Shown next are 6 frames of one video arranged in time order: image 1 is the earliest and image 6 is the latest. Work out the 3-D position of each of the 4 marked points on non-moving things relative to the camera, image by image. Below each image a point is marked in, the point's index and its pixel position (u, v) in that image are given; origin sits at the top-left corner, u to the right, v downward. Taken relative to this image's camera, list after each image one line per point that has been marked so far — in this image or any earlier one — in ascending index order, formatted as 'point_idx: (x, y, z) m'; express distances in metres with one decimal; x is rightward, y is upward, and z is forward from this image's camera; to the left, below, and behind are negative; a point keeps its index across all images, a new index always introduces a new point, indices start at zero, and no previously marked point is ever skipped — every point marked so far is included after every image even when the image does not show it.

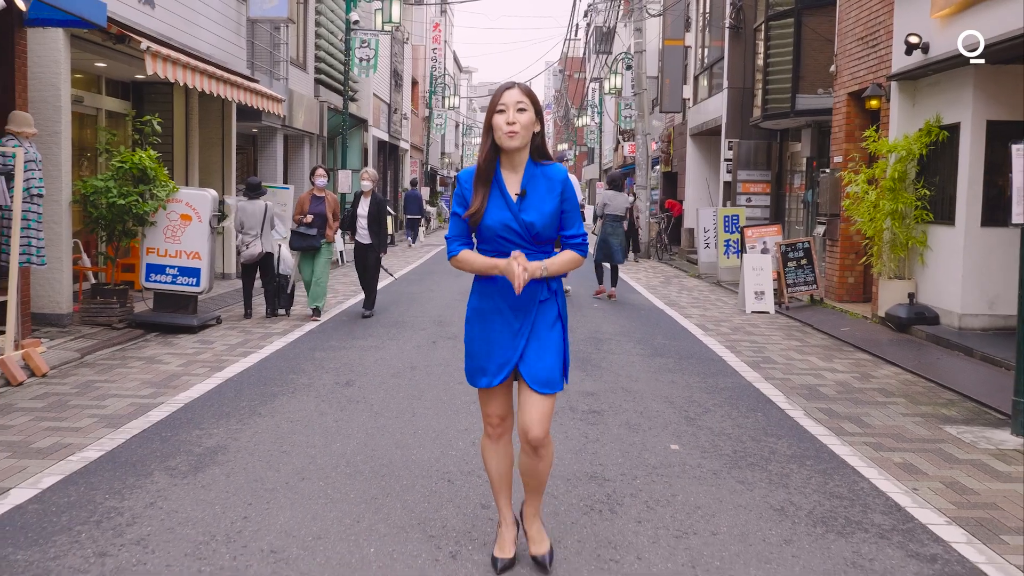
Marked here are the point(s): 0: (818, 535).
0: (+1.5, -1.2, +4.2) m
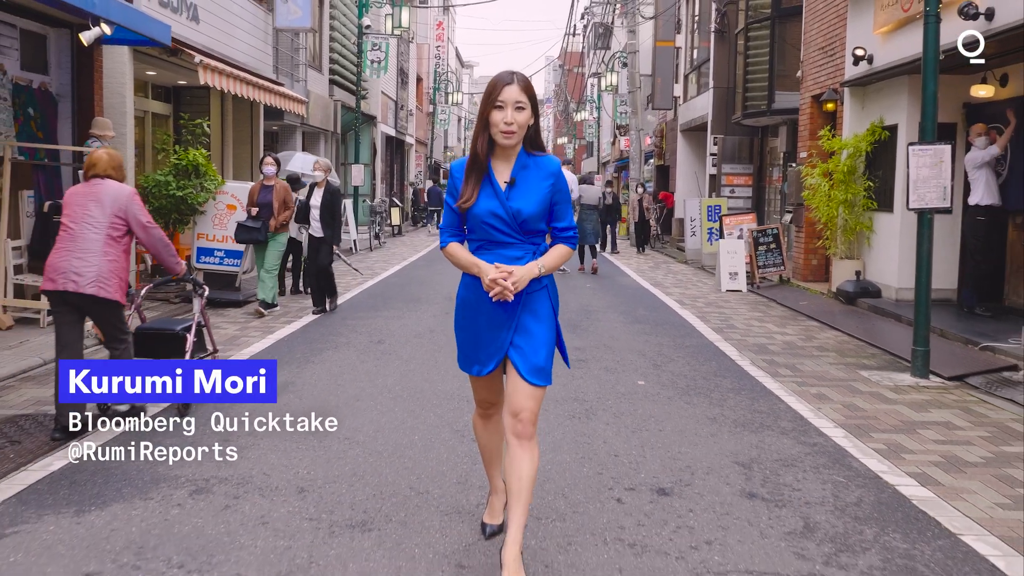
0: (+1.5, -0.9, +5.8) m
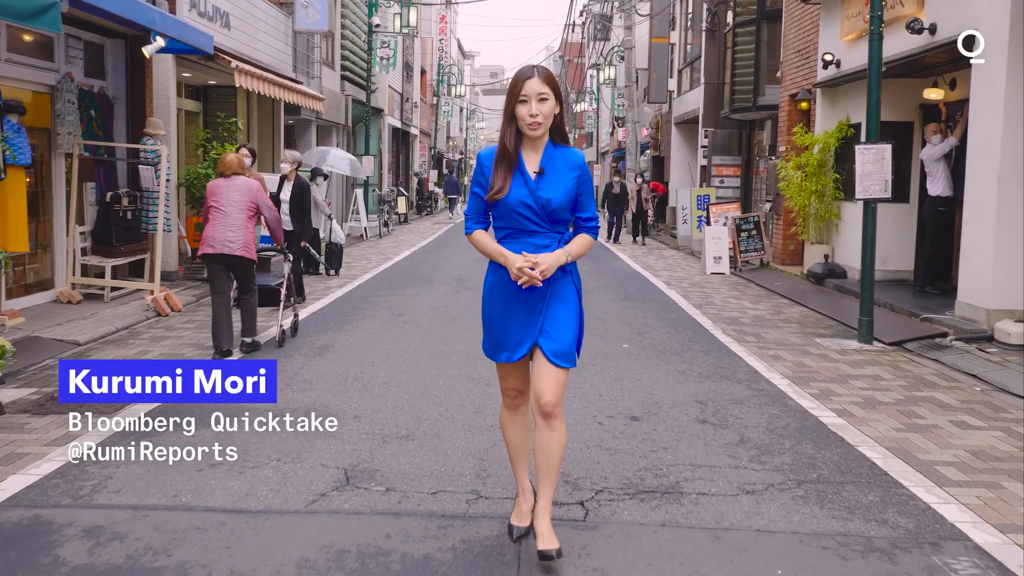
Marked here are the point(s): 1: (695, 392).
0: (+1.5, -0.7, +7.2) m
1: (+1.4, -0.8, +6.7) m
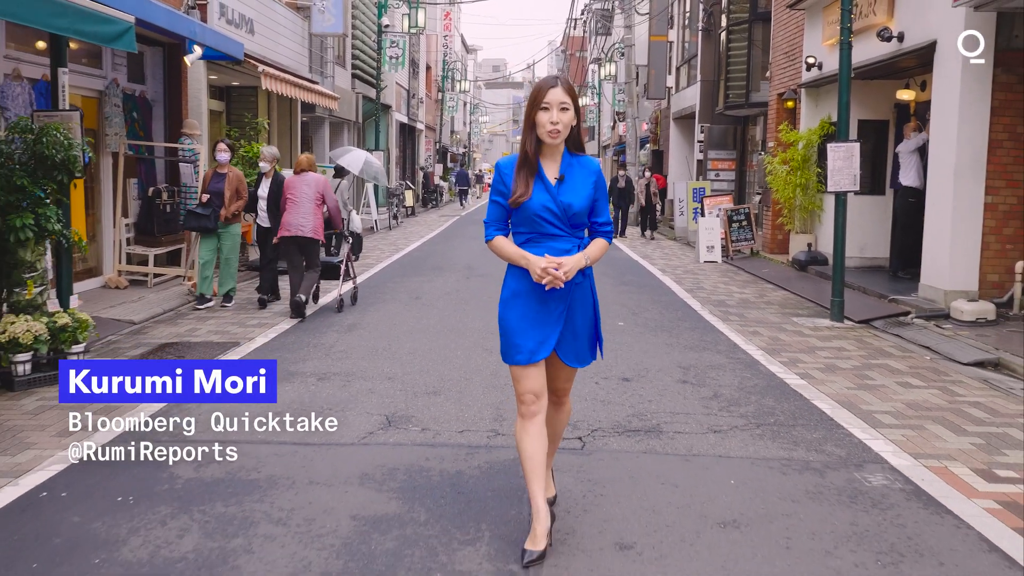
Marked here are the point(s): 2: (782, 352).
0: (+1.6, -0.6, +8.2) m
1: (+1.5, -0.6, +7.7) m
2: (+2.5, -0.6, +8.4) m
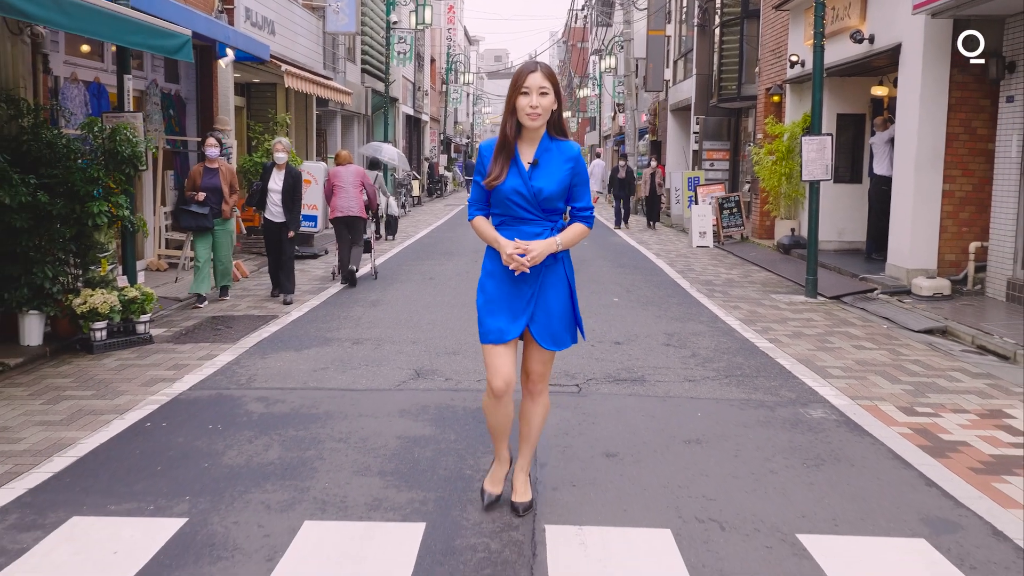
0: (+1.7, -0.3, +9.3) m
1: (+1.5, -0.4, +8.8) m
2: (+2.6, -0.4, +9.5) m
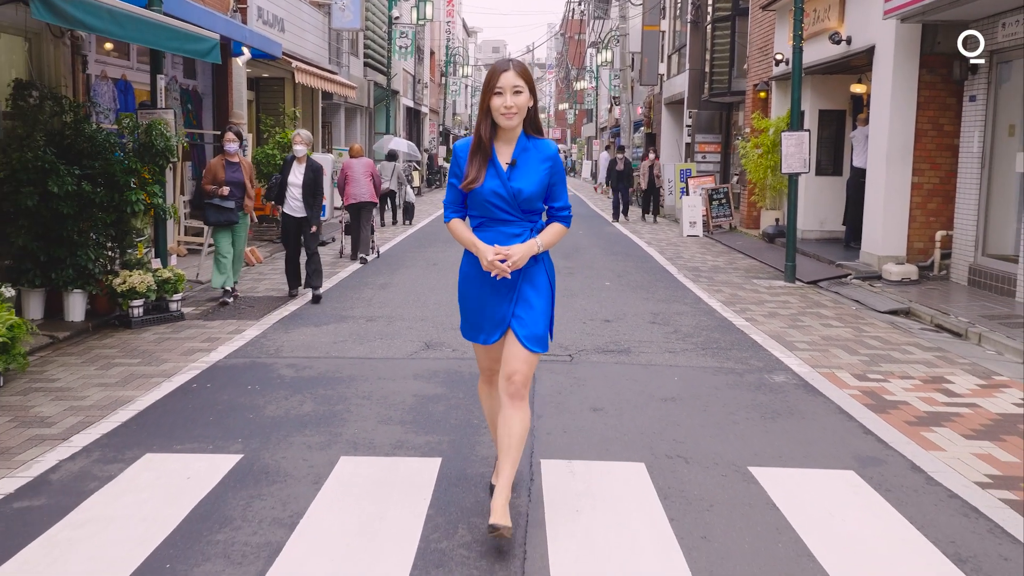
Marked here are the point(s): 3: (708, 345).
0: (+1.7, -0.2, +10.2) m
1: (+1.5, -0.2, +9.7) m
2: (+2.6, -0.2, +10.3) m
3: (+1.7, -0.5, +7.8) m
